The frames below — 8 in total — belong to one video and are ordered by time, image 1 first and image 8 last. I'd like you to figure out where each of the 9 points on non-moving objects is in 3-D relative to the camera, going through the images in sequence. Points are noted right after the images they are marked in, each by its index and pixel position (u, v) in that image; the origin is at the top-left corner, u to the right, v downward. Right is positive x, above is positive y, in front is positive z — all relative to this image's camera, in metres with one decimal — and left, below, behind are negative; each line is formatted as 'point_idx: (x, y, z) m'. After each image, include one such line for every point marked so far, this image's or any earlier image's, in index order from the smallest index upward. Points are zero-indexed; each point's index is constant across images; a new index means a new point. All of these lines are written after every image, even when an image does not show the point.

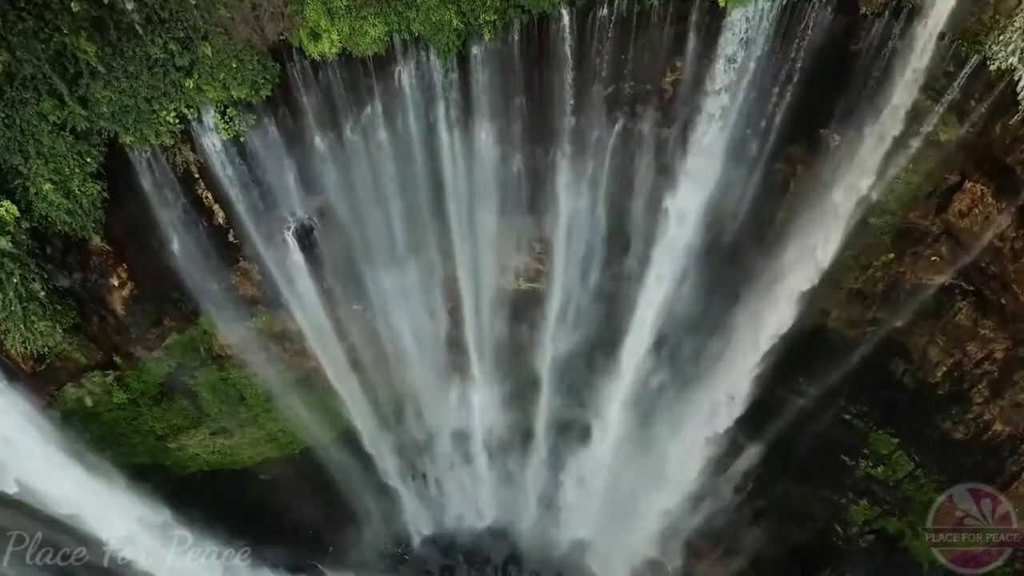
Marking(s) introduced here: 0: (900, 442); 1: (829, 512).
0: (+5.6, -2.2, +10.6) m
1: (+5.0, -3.6, +11.6) m
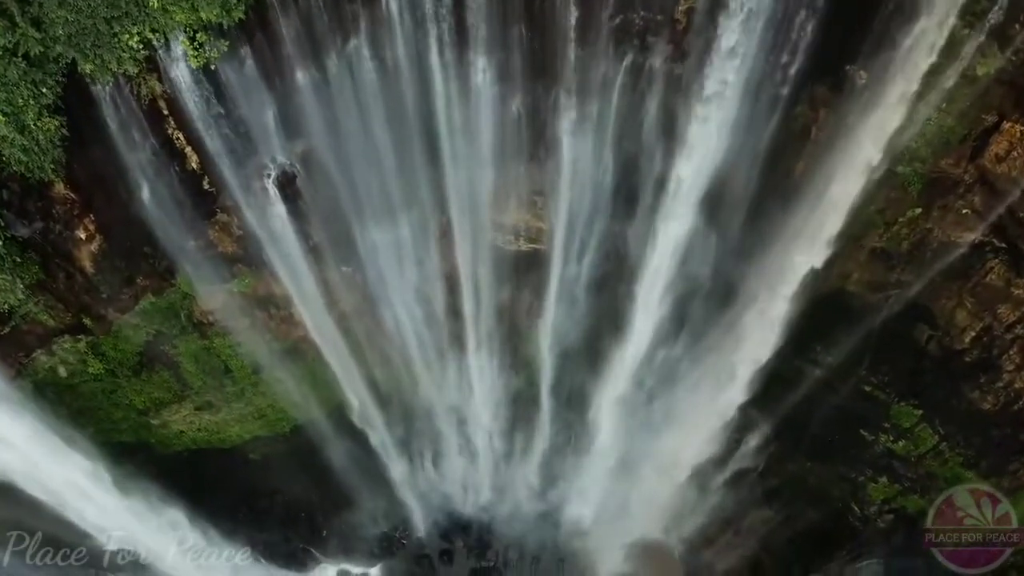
0: (+5.6, -1.7, +10.0) m
1: (+5.0, -3.1, +11.0) m
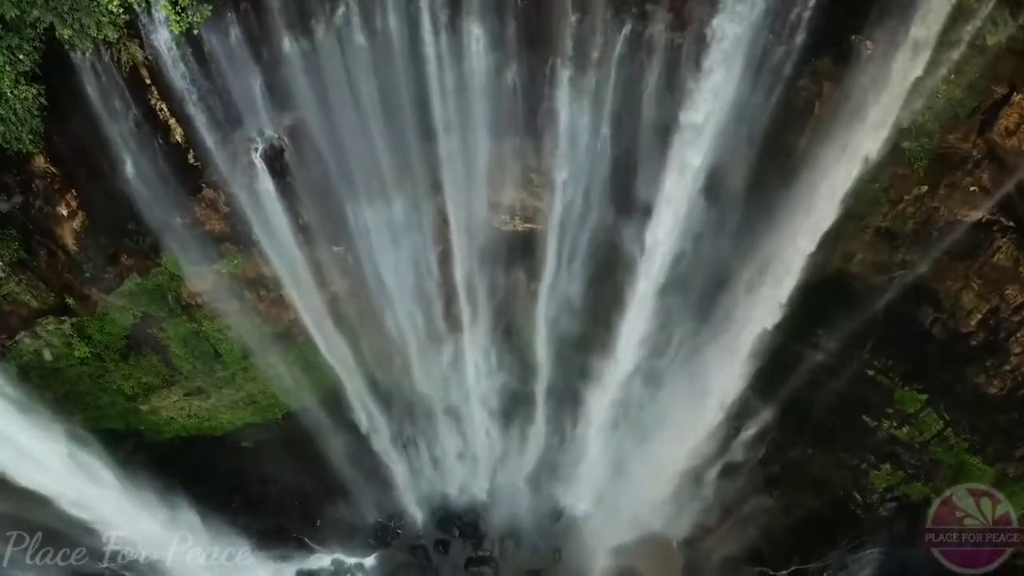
0: (+5.6, -1.5, +9.8) m
1: (+5.0, -2.9, +10.8) m
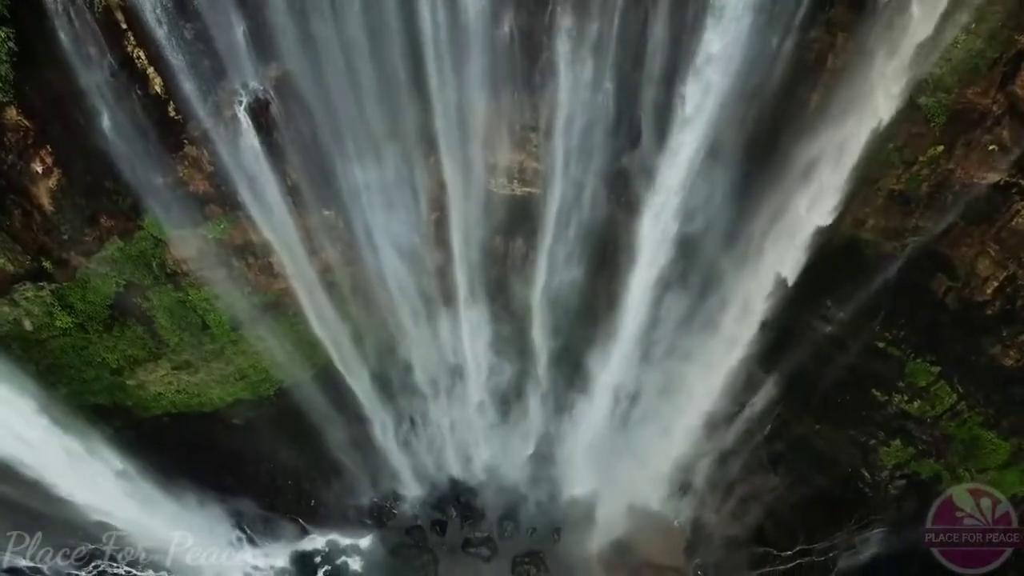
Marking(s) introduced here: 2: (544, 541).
0: (+5.6, -1.1, +9.4) m
1: (+4.9, -2.4, +10.5) m
2: (+0.5, -4.1, +11.6) m
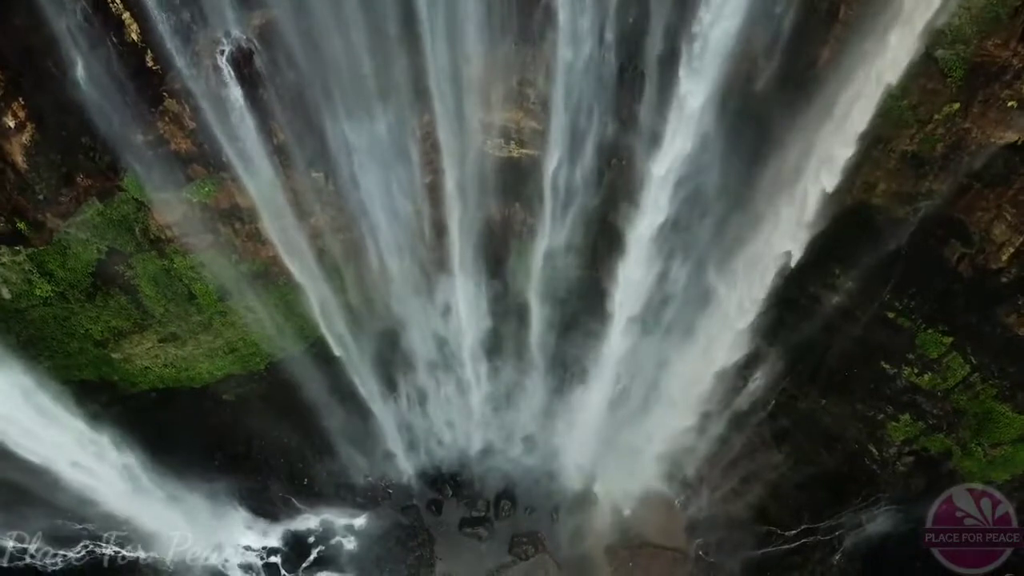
0: (+5.5, -0.7, +9.1) m
1: (+4.9, -2.0, +10.2) m
2: (+0.5, -3.6, +11.3) m
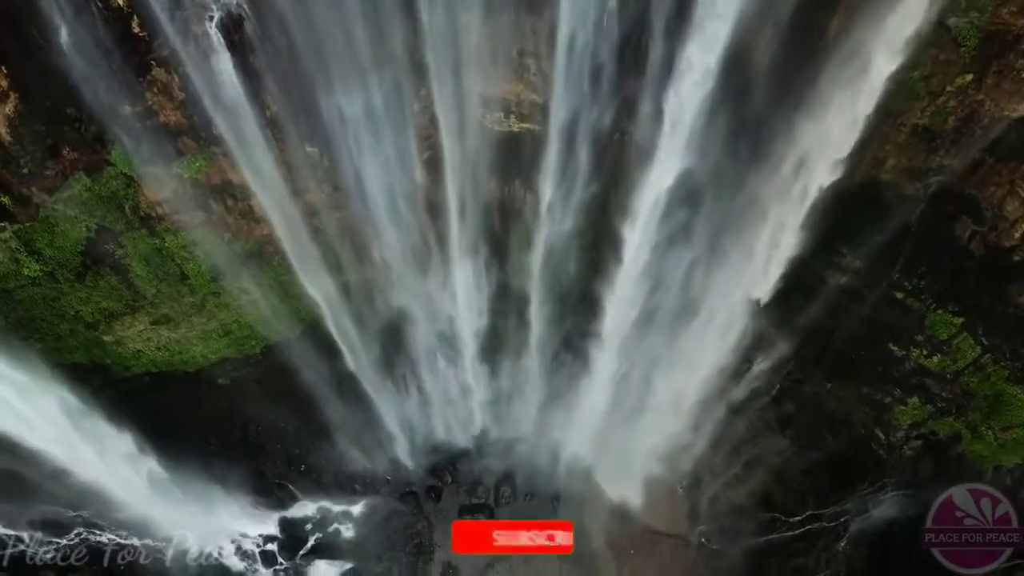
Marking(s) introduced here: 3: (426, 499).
0: (+5.5, -0.4, +8.9) m
1: (+4.9, -1.8, +10.0) m
2: (+0.5, -3.4, +11.1) m
3: (-1.3, -3.2, +11.0) m
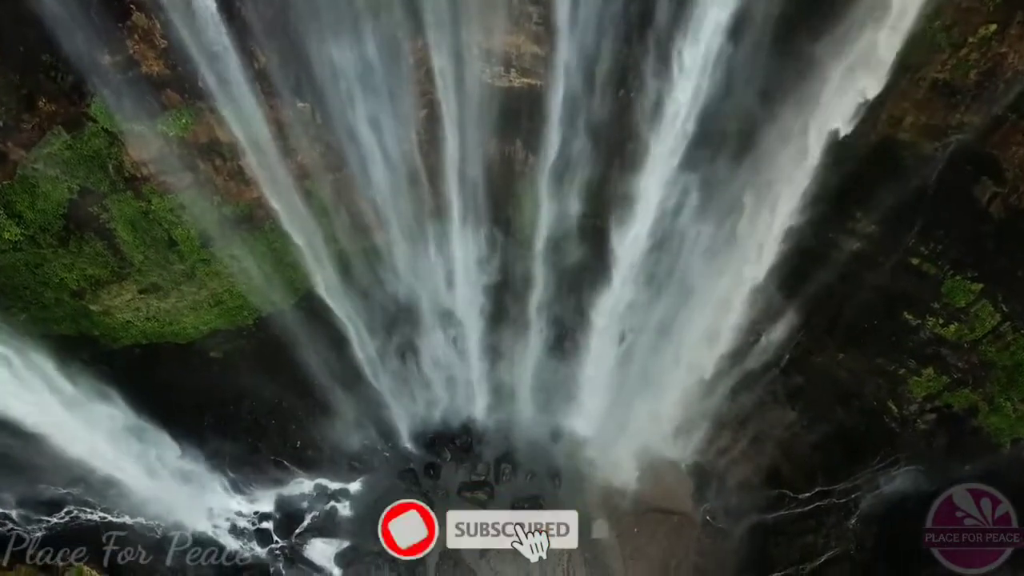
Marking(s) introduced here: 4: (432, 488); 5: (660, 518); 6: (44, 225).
0: (+5.5, 0.0, +8.6) m
1: (+4.9, -1.3, +9.6) m
2: (+0.5, -2.9, +10.8) m
3: (-1.3, -2.7, +10.7) m
4: (-1.2, -2.9, +10.7) m
5: (+2.2, -3.4, +10.8) m
6: (-5.3, +0.7, +8.2) m
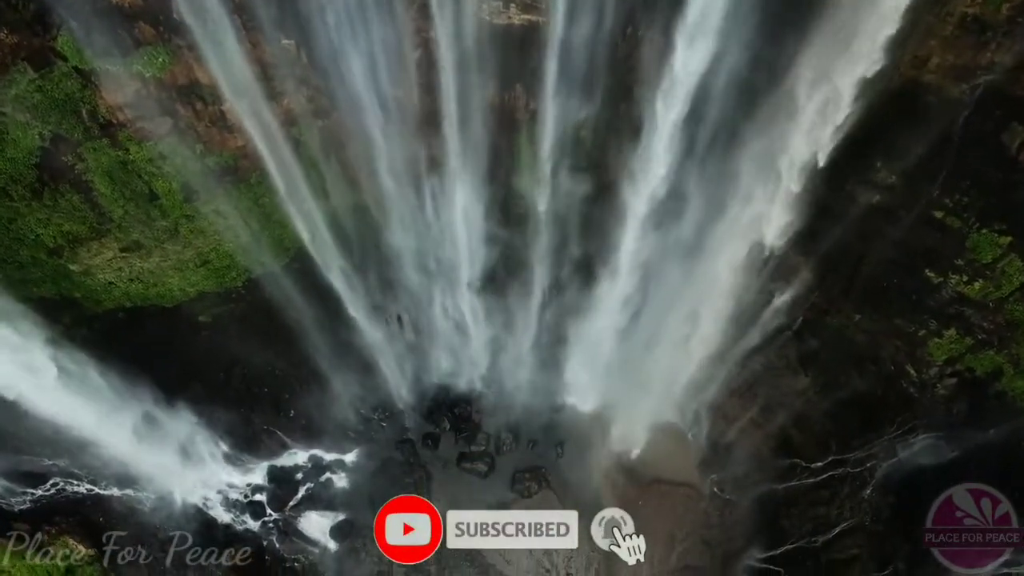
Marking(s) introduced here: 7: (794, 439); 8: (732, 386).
0: (+5.5, +0.5, +8.1) m
1: (+4.9, -0.8, +9.2) m
2: (+0.5, -2.4, +10.4) m
3: (-1.3, -2.2, +10.3) m
4: (-1.2, -2.4, +10.3) m
5: (+2.2, -2.8, +10.4) m
6: (-5.3, +1.2, +7.7) m
7: (+4.0, -2.1, +10.2) m
8: (+3.2, -1.3, +10.4) m
